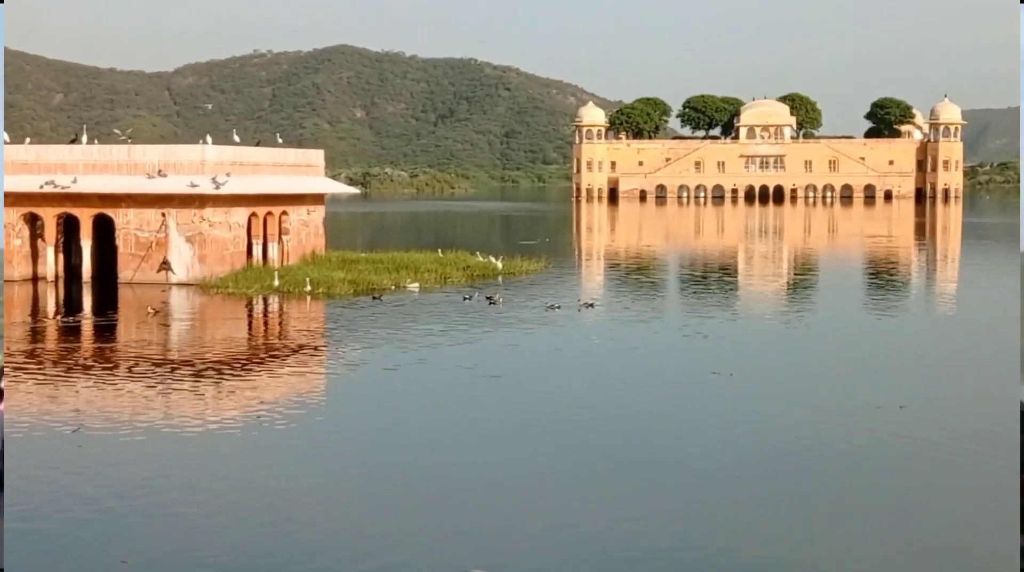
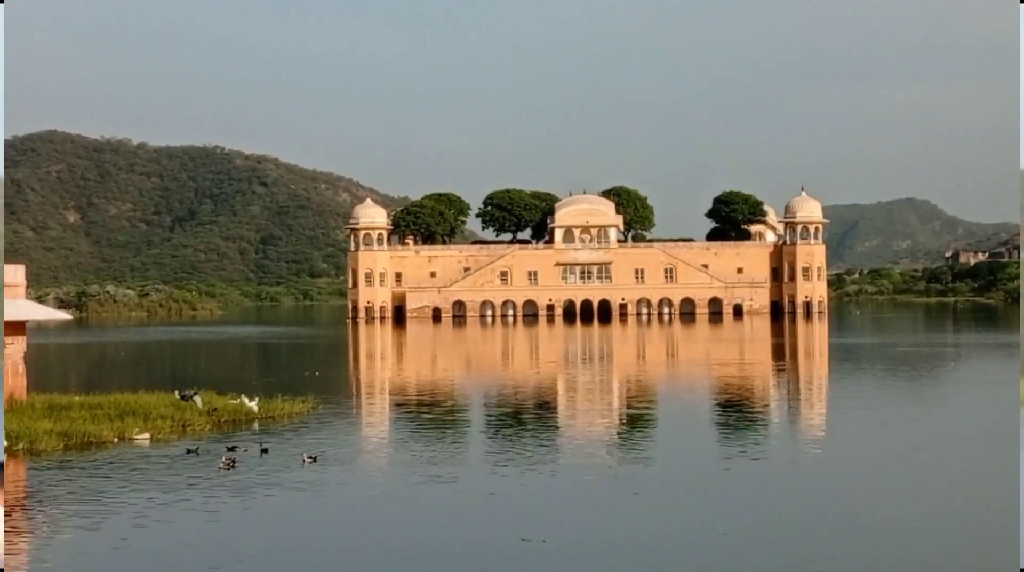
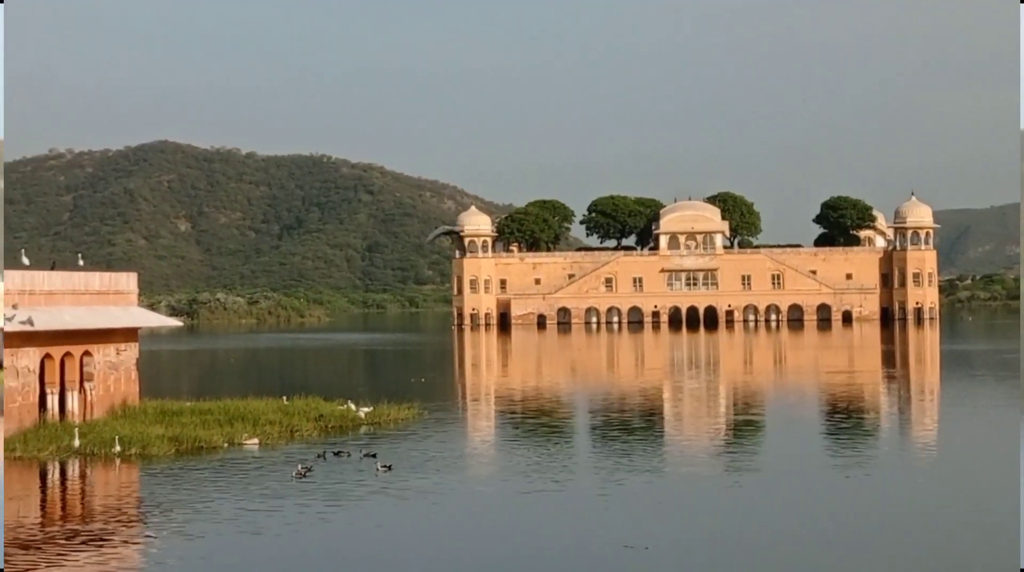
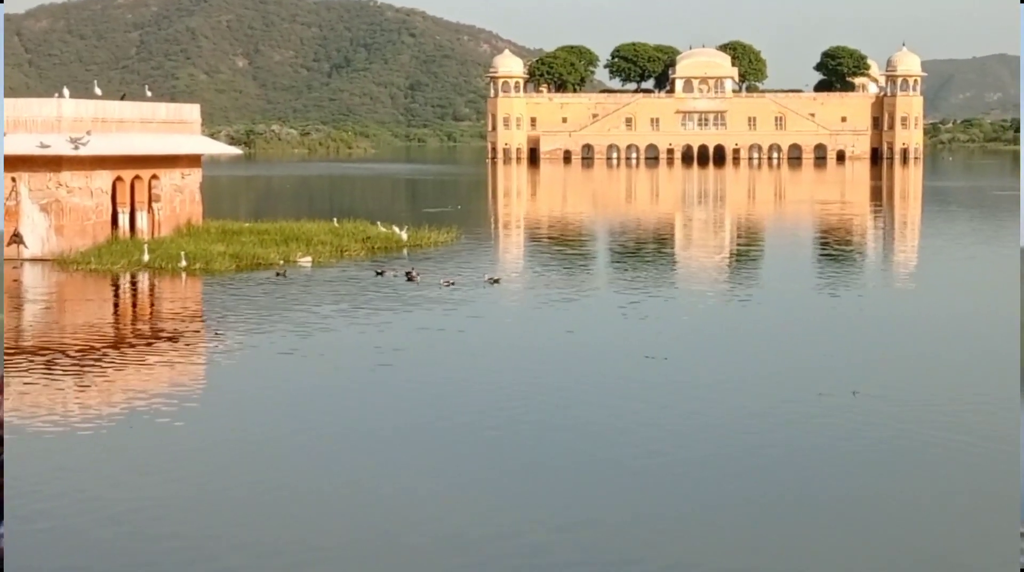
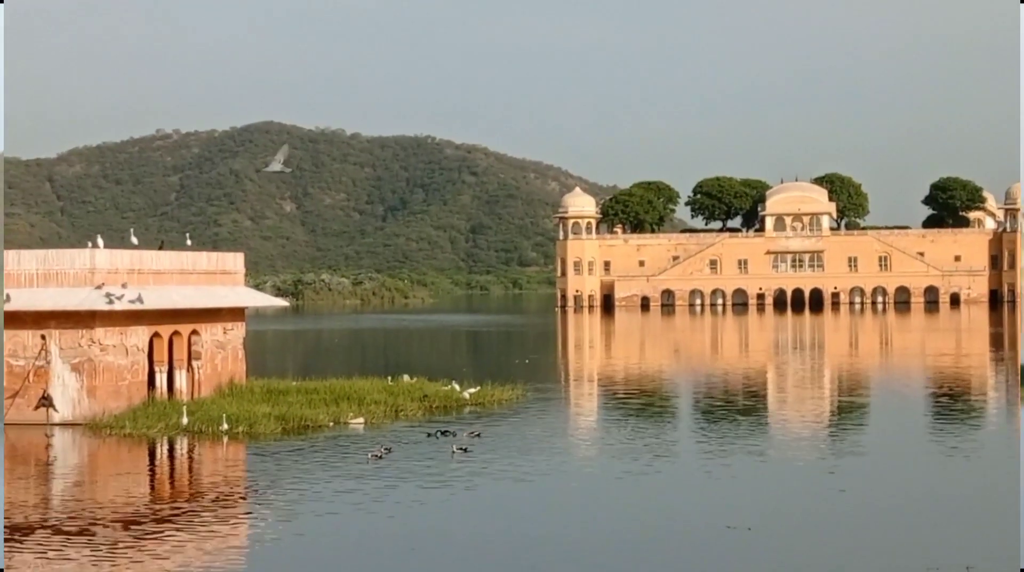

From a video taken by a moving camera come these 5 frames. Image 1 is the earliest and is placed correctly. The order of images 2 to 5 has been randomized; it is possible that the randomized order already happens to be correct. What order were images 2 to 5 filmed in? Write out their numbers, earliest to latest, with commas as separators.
4, 2, 3, 5
